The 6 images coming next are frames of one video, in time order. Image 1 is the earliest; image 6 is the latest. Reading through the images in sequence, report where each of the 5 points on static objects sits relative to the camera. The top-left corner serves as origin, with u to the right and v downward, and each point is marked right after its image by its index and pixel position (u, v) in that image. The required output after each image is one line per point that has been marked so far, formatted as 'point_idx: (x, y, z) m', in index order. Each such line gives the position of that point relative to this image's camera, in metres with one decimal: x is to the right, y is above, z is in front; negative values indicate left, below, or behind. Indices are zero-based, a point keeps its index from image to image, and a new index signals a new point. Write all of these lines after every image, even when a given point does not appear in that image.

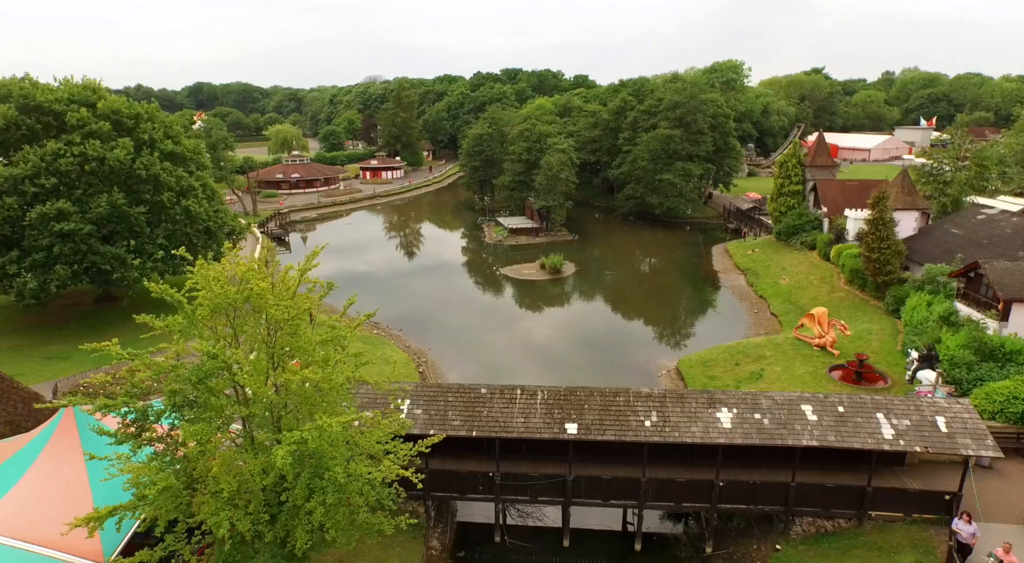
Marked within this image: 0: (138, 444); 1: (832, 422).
0: (-7.8, -3.4, +13.4) m
1: (+10.1, -4.5, +20.2) m
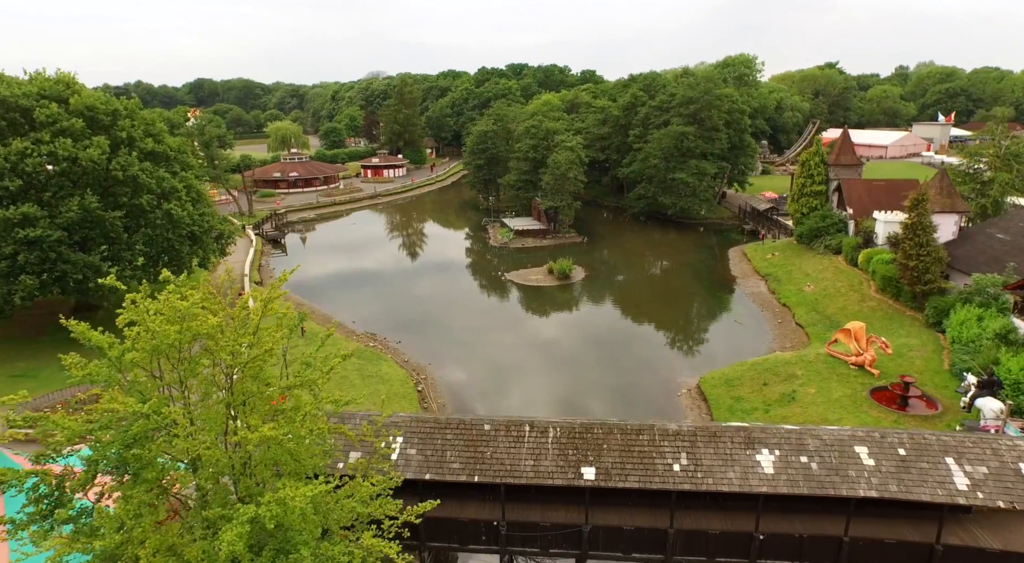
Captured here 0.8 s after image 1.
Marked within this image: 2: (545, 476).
0: (-7.6, -4.0, +10.7) m
1: (+10.3, -5.0, +17.4) m
2: (+0.9, -5.5, +18.1) m
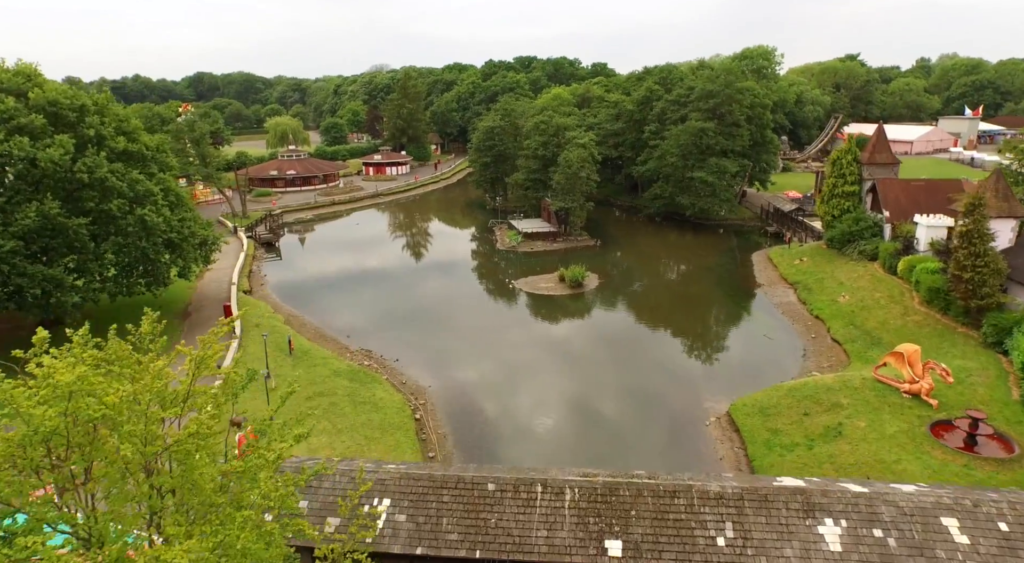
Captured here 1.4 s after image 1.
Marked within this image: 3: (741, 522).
0: (-7.5, -4.8, +7.5) m
1: (+10.5, -5.8, +14.1) m
2: (+1.1, -6.3, +14.9) m
3: (+5.4, -5.7, +15.2) m
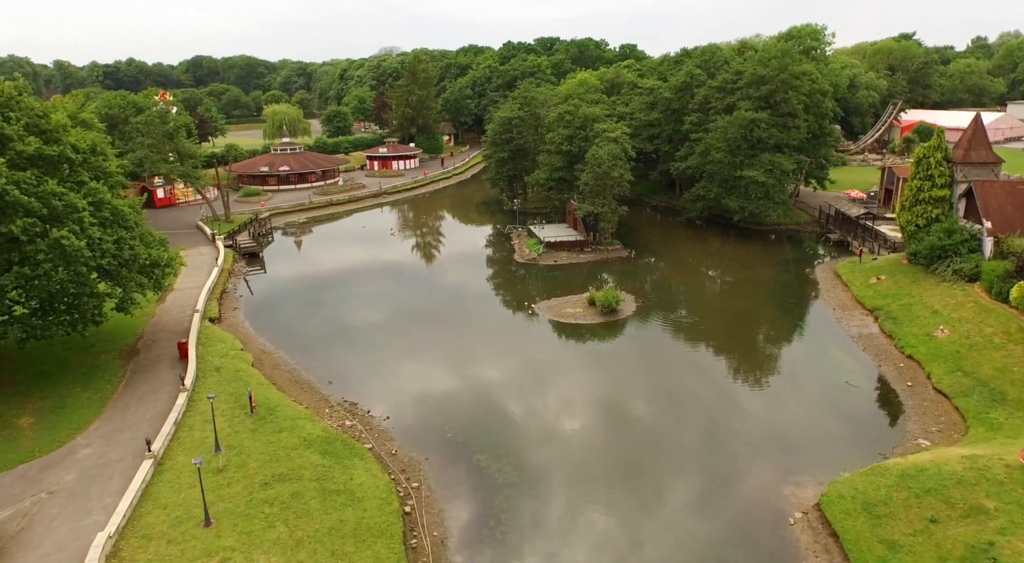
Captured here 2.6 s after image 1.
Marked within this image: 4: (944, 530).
0: (-7.4, -6.9, +0.9) m
1: (+10.8, -7.9, +6.9) m
2: (+1.4, -8.2, +8.0) m
3: (+5.7, -7.7, +8.2) m
4: (+12.8, -7.4, +19.0) m
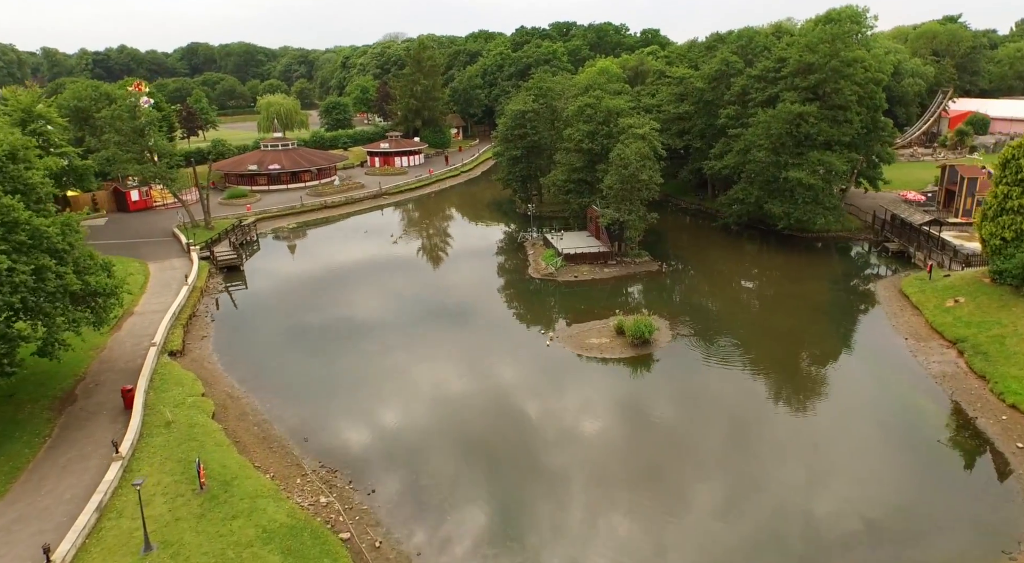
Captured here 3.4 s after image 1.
0: (-7.4, -8.6, -4.2) m
1: (+10.9, -9.6, +1.5) m
2: (+1.6, -9.9, +2.8) m
3: (+5.9, -9.3, +2.9) m
4: (+13.1, -8.9, +13.6) m
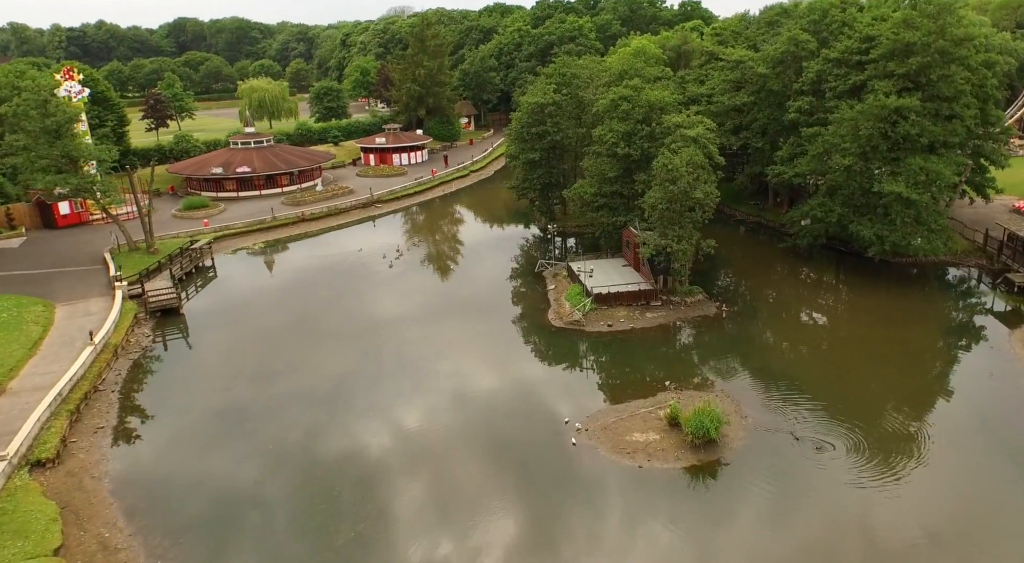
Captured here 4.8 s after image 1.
0: (-8.2, -12.2, -12.3) m
1: (+10.3, -13.1, -7.2) m
2: (+1.0, -13.3, -5.6) m
3: (+5.3, -12.8, -5.7) m
4: (+12.9, -12.0, +4.8) m
